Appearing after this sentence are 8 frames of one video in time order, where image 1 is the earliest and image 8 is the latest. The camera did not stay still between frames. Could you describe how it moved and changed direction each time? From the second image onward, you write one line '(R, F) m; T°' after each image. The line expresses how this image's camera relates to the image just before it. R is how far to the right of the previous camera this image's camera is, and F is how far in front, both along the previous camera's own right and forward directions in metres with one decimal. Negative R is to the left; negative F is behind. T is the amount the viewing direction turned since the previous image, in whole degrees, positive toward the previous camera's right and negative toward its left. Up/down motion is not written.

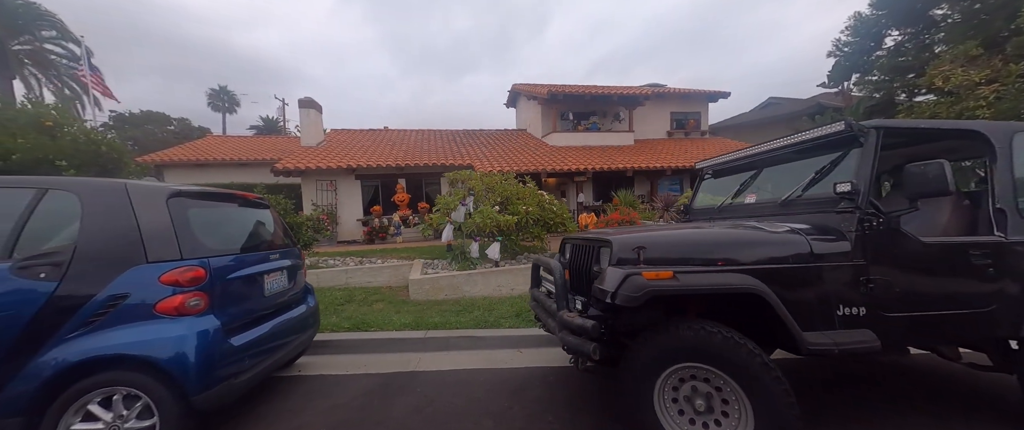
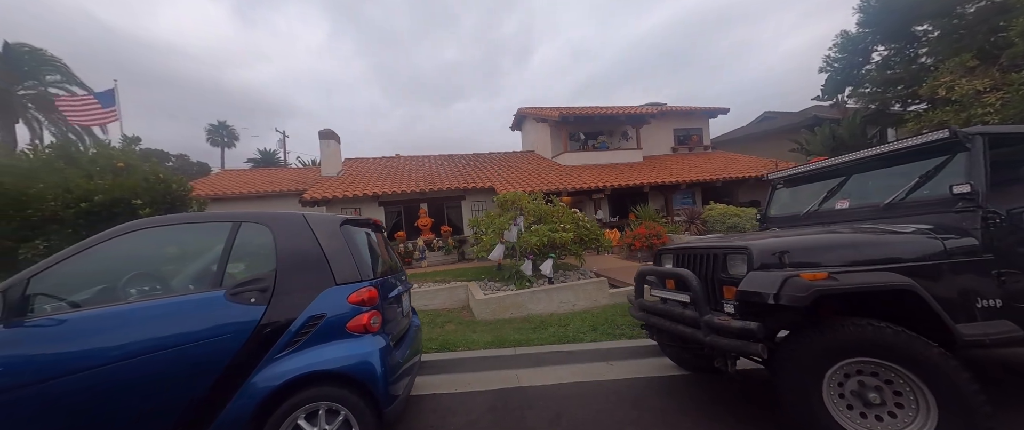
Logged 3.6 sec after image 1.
(-1.0, -0.2) m; +1°
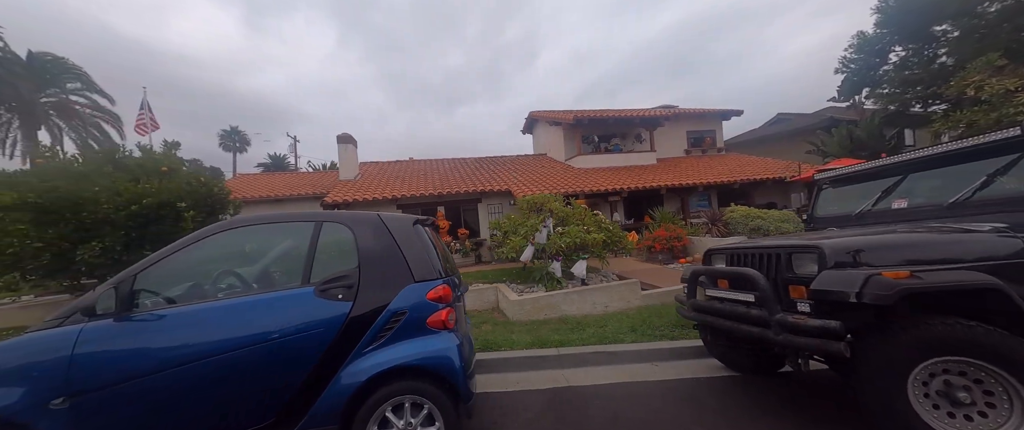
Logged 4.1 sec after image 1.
(-0.5, 0.0) m; -1°
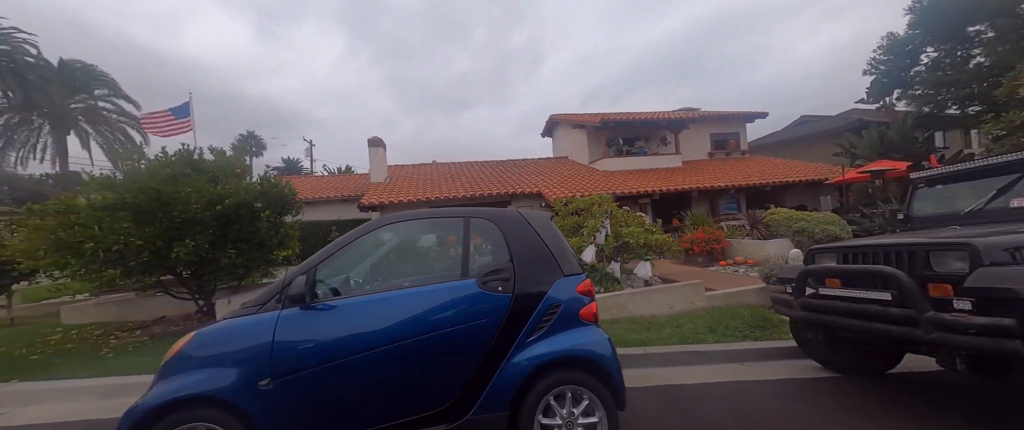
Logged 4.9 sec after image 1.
(-1.0, -0.1) m; -1°
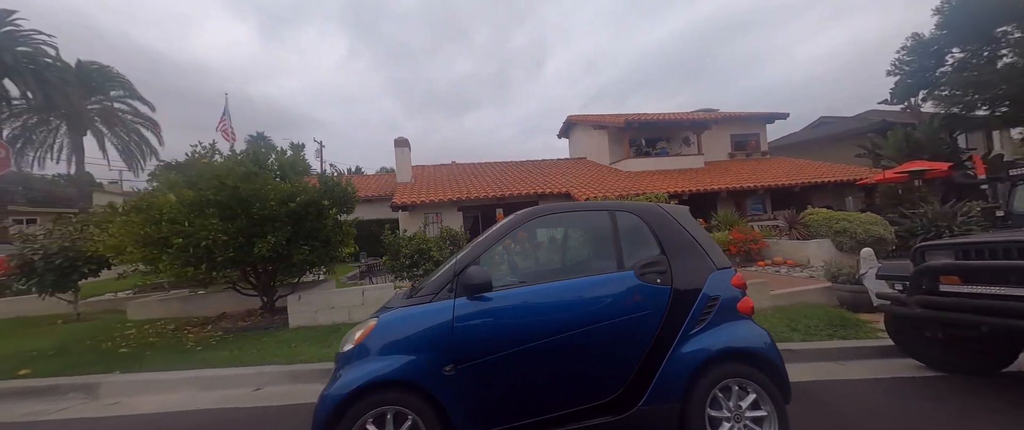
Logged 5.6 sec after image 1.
(-1.0, 0.0) m; -1°
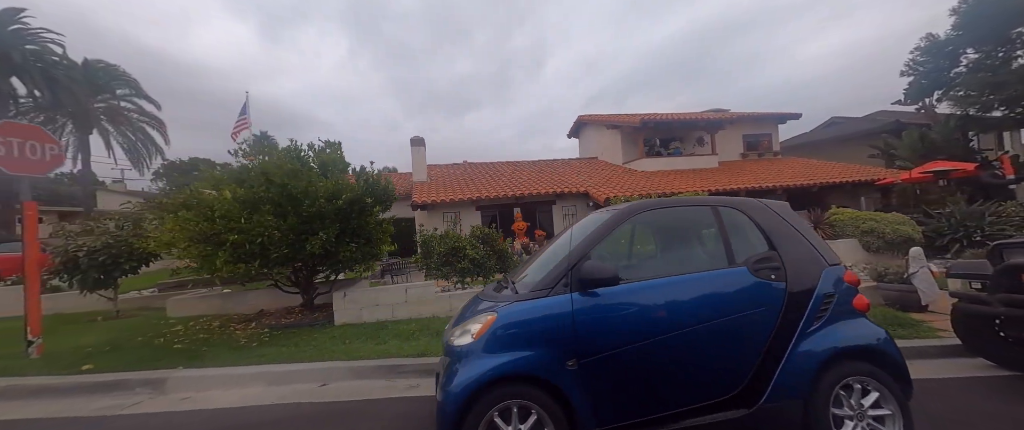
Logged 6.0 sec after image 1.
(-0.7, 0.0) m; 0°
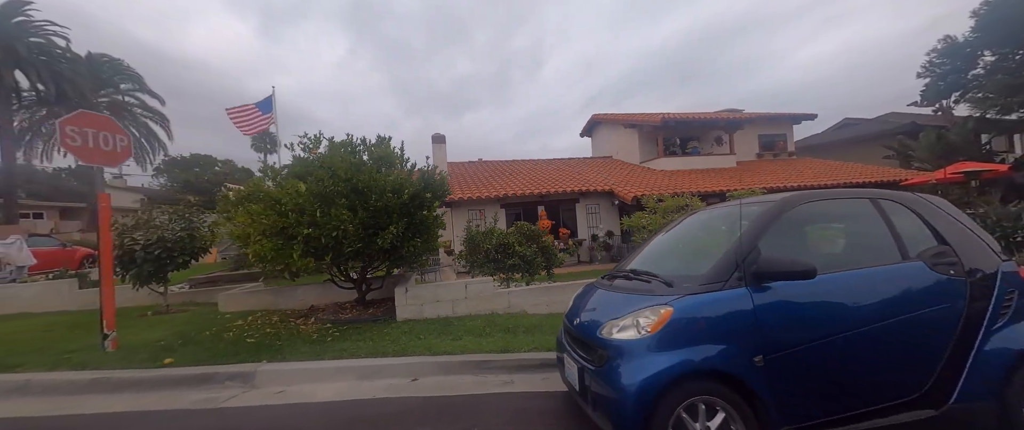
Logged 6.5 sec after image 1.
(-1.1, +0.1) m; 0°
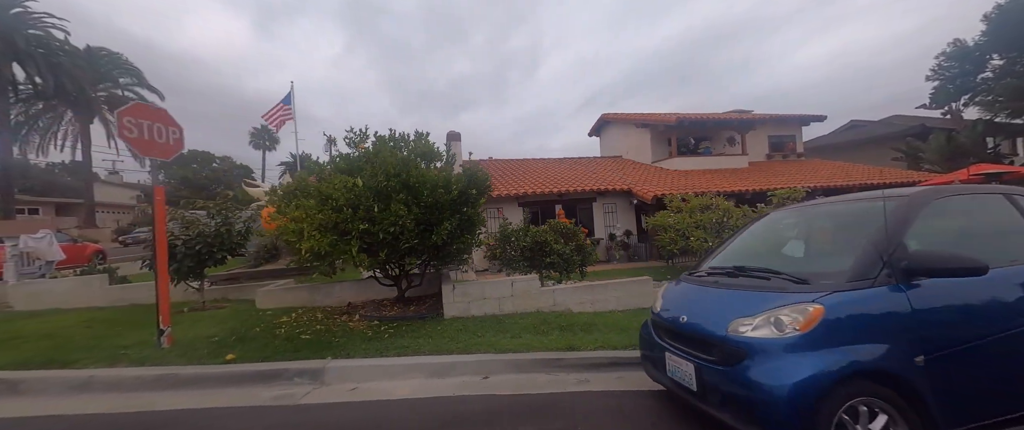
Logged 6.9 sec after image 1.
(-0.8, +0.1) m; 0°
